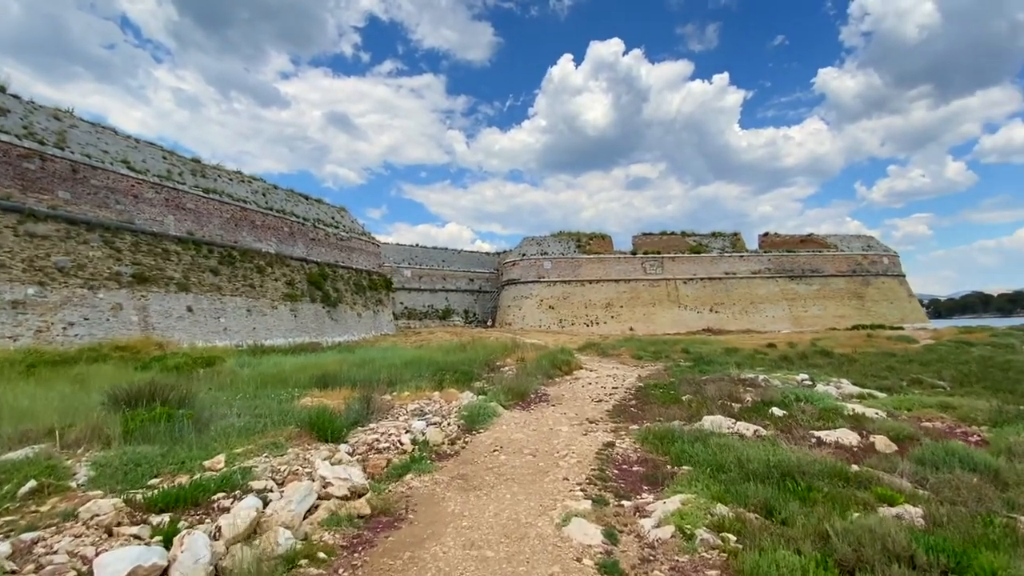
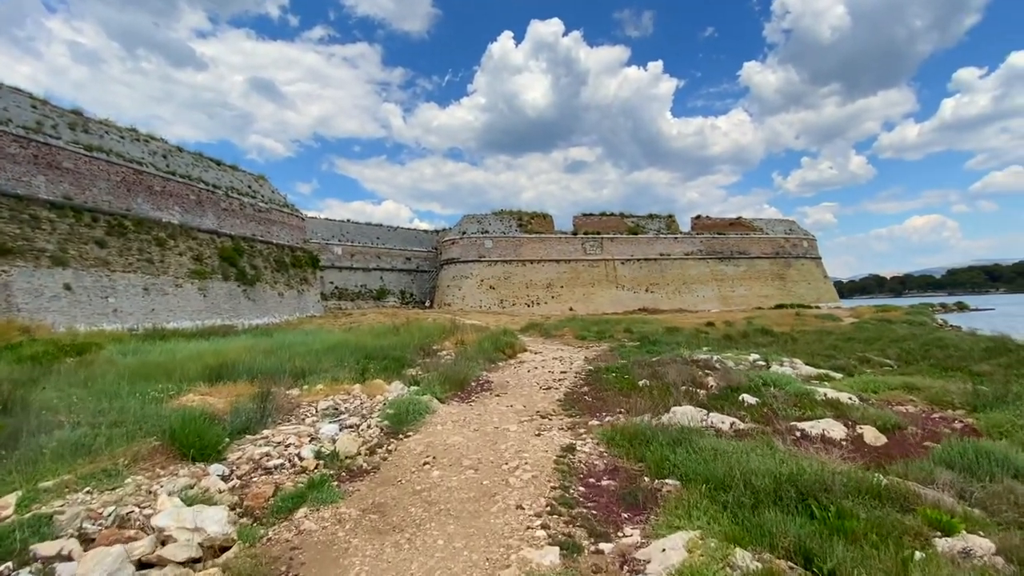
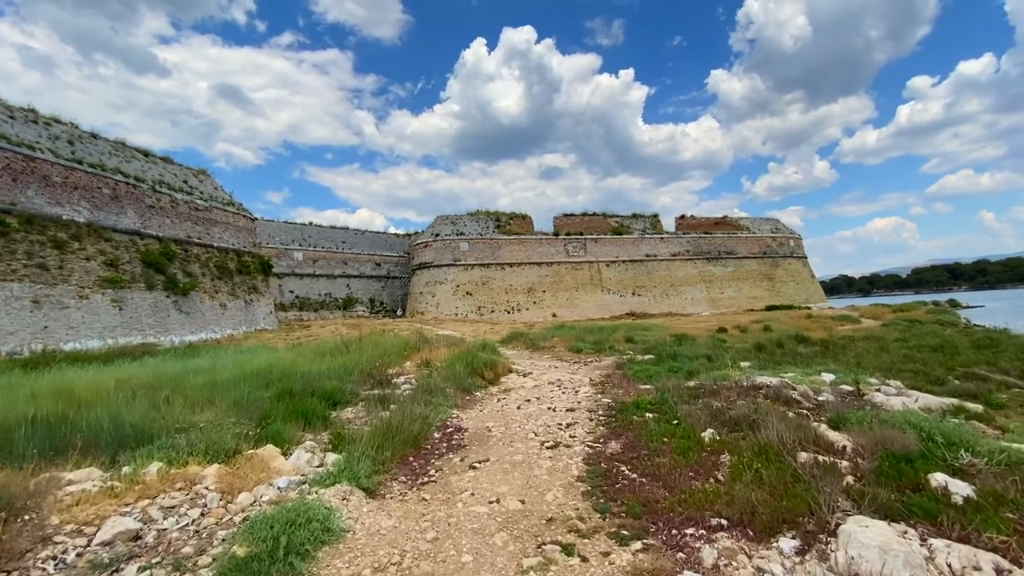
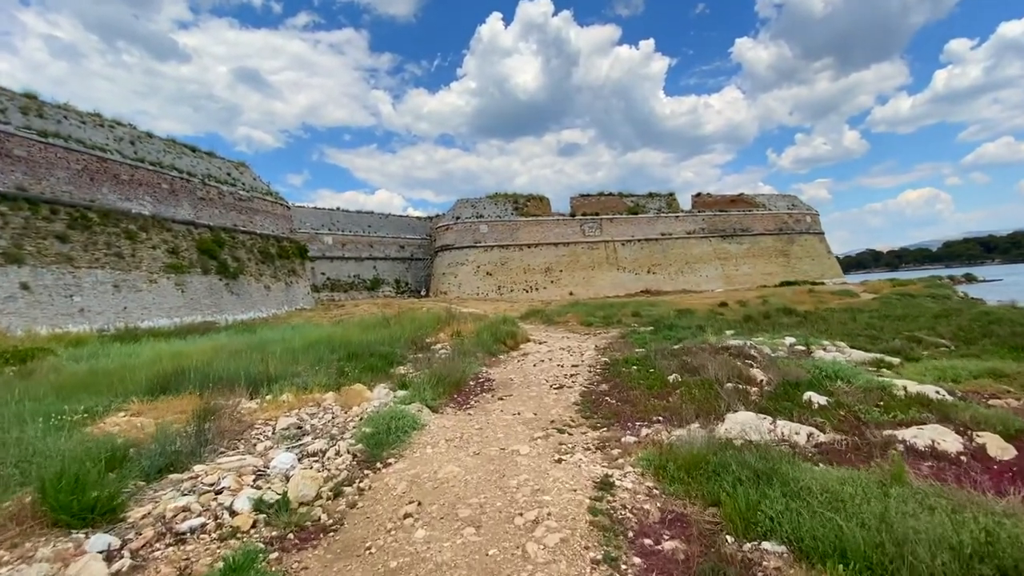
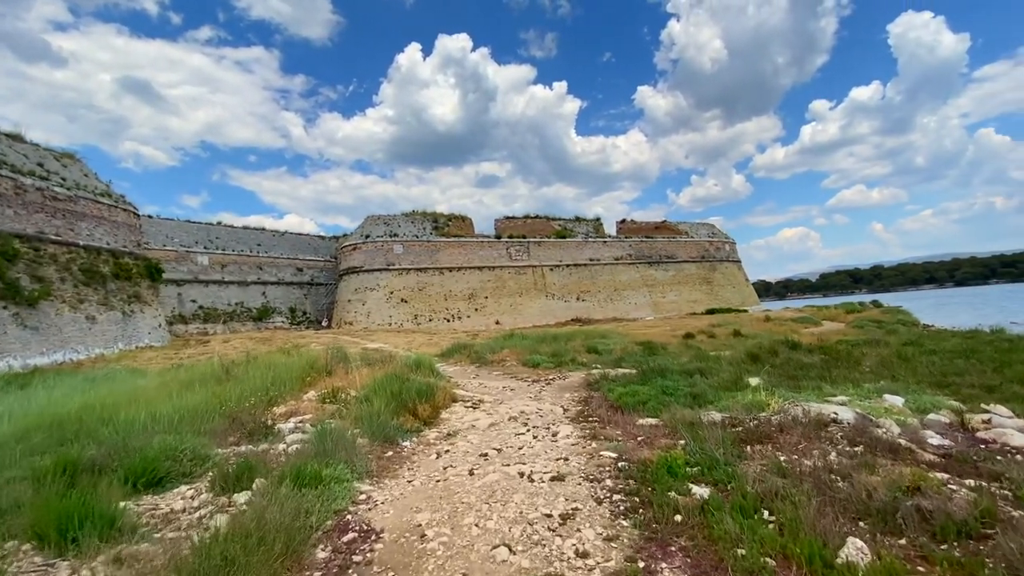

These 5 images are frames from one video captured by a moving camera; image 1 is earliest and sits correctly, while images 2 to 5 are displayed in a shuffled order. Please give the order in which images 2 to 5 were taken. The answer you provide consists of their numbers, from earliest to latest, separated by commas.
2, 4, 3, 5
